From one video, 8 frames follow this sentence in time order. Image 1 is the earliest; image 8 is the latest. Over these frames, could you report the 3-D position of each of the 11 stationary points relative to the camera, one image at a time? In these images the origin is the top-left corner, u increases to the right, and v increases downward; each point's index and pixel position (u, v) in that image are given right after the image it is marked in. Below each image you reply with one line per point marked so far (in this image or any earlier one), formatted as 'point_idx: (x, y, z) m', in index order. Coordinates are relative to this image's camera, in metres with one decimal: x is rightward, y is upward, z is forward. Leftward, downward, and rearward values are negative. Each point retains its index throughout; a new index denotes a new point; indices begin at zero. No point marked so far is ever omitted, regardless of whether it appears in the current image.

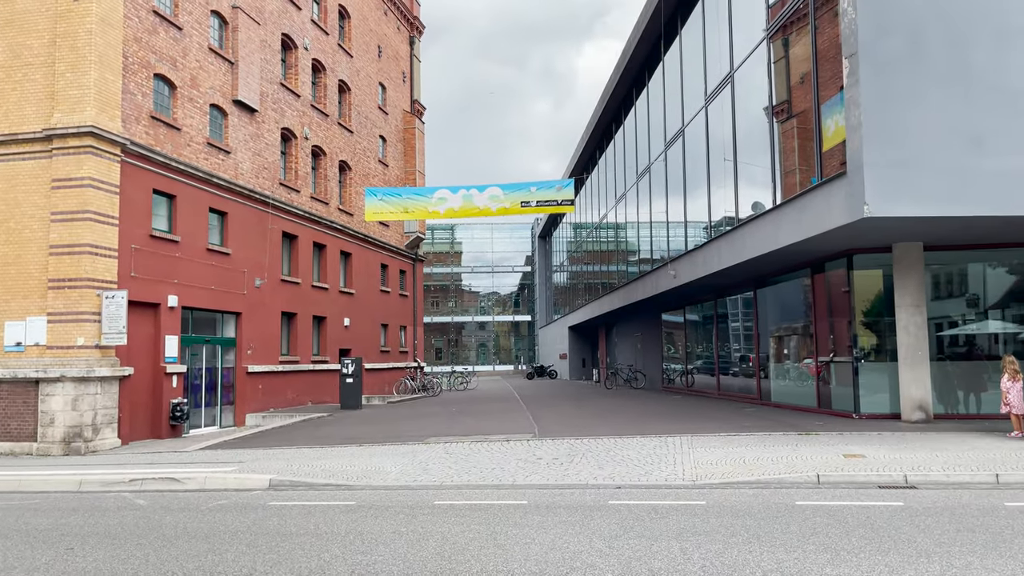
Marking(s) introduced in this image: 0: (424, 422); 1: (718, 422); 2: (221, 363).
0: (-1.8, -2.8, +17.3) m
1: (+3.5, -2.3, +13.9) m
2: (-7.0, -1.8, +19.8) m
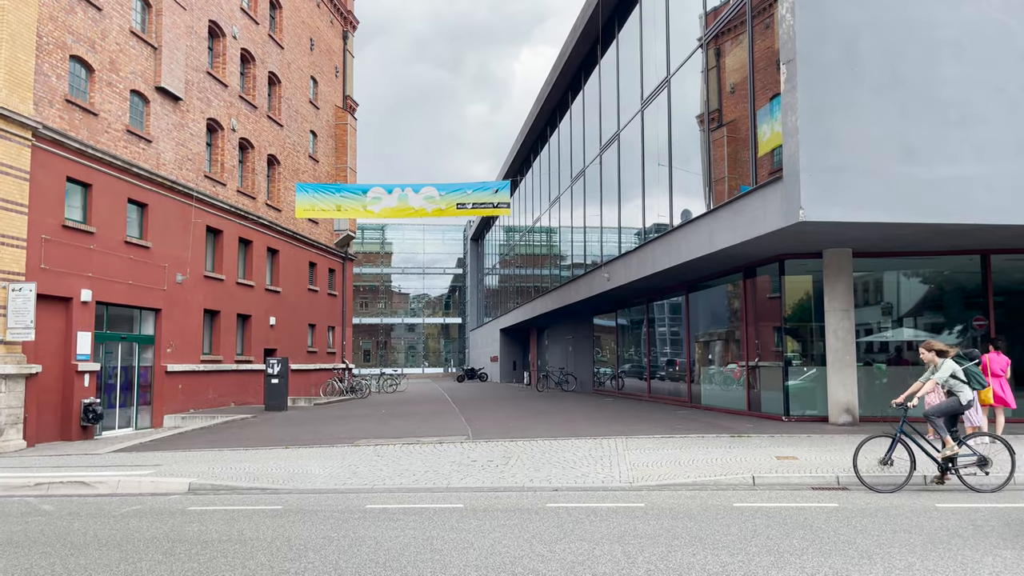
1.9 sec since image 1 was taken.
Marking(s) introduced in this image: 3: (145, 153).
0: (-3.2, -2.8, +16.8) m
1: (+2.4, -2.3, +13.9) m
2: (-8.6, -1.7, +18.9) m
3: (-8.5, +3.1, +18.9) m
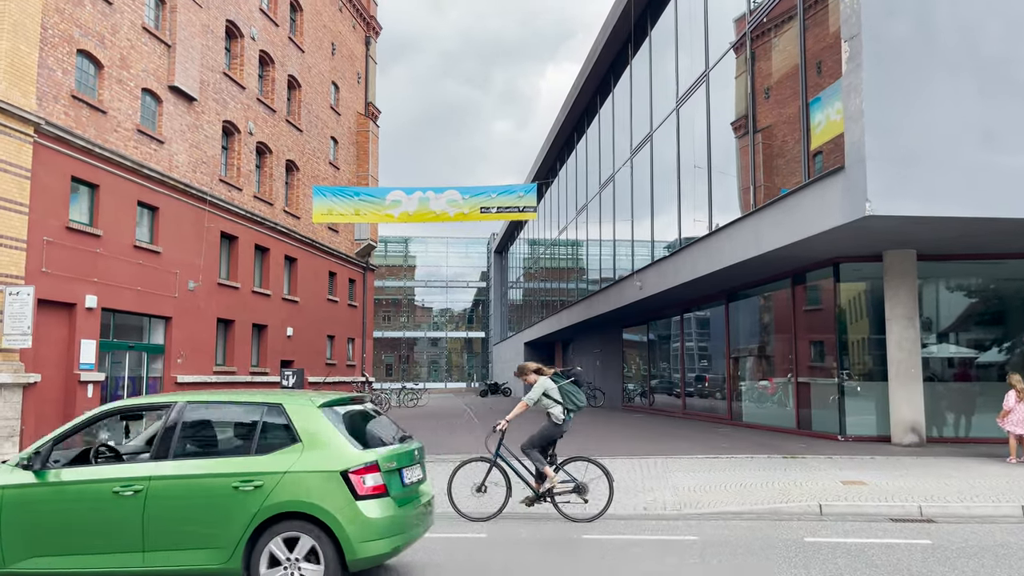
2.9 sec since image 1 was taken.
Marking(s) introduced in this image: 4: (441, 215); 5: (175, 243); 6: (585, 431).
0: (-2.7, -2.9, +15.8) m
1: (+2.8, -2.4, +12.8) m
2: (-8.1, -1.9, +18.1) m
3: (-7.9, +3.0, +18.2) m
4: (-1.6, +1.8, +19.1) m
5: (-7.8, +1.0, +18.9) m
6: (+1.4, -2.7, +15.5) m
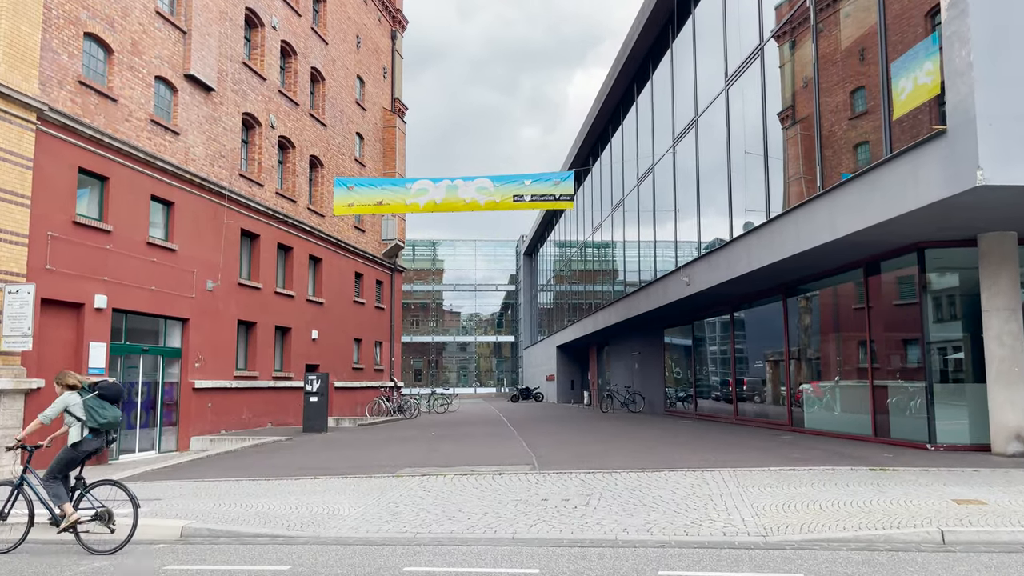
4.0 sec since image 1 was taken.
0: (-2.0, -2.9, +14.5) m
1: (+3.4, -2.3, +11.4) m
2: (-7.3, -1.9, +17.0) m
3: (-7.1, +3.0, +17.1) m
4: (-0.9, +1.8, +17.9) m
5: (-7.0, +1.0, +17.8) m
6: (+2.1, -2.6, +14.2) m
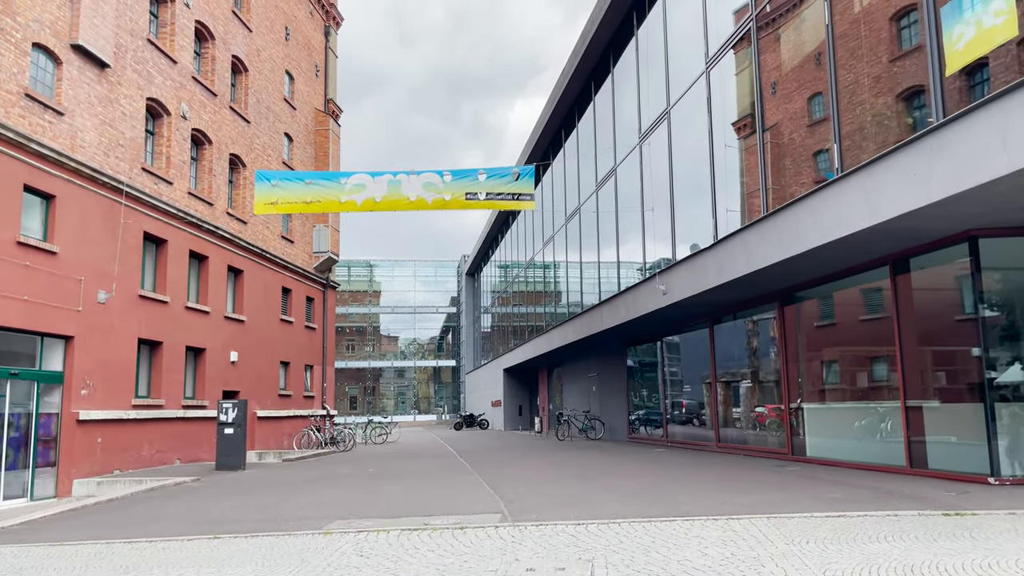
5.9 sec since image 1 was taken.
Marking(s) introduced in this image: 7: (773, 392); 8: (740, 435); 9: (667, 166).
0: (-2.6, -2.9, +11.9) m
1: (+3.0, -2.3, +9.1) m
2: (-8.1, -2.0, +14.0) m
3: (-8.0, +2.8, +14.2) m
4: (-1.8, +1.6, +15.4) m
5: (-7.9, +0.8, +14.9) m
6: (+1.5, -2.7, +11.8) m
7: (+4.8, -2.0, +15.6) m
8: (+4.7, -3.0, +17.0) m
9: (+3.3, +2.6, +17.4) m
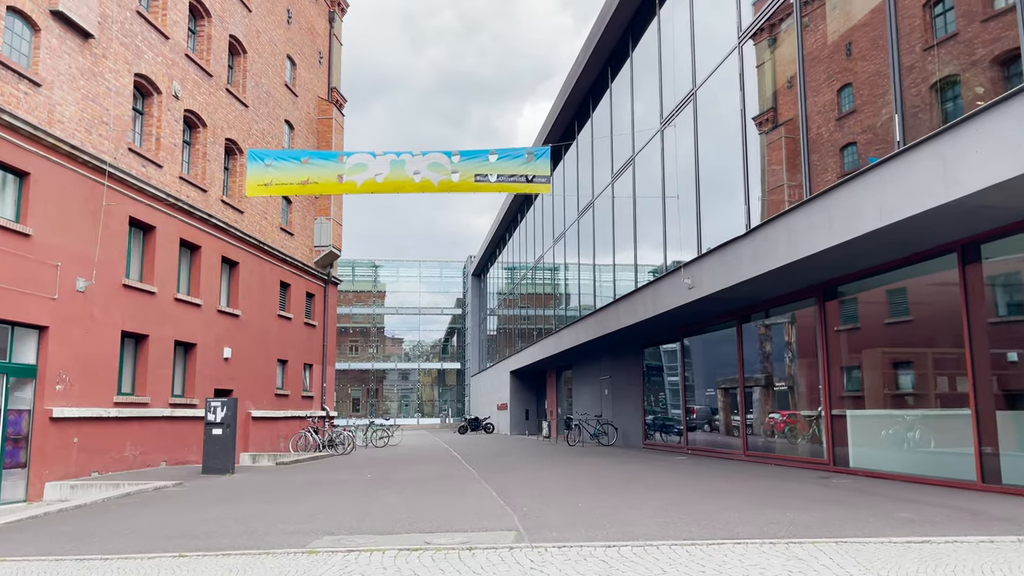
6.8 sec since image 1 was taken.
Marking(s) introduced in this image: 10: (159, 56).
0: (-2.5, -2.8, +10.6) m
1: (+3.1, -2.1, +7.9) m
2: (-7.9, -1.8, +12.8) m
3: (-7.7, +3.0, +13.1) m
4: (-1.5, +1.8, +14.2) m
5: (-7.7, +1.1, +13.7) m
6: (+1.6, -2.5, +10.6) m
7: (+5.0, -1.9, +14.3) m
8: (+4.9, -3.0, +15.7) m
9: (+3.5, +2.7, +16.2) m
10: (-7.4, +4.9, +17.2) m
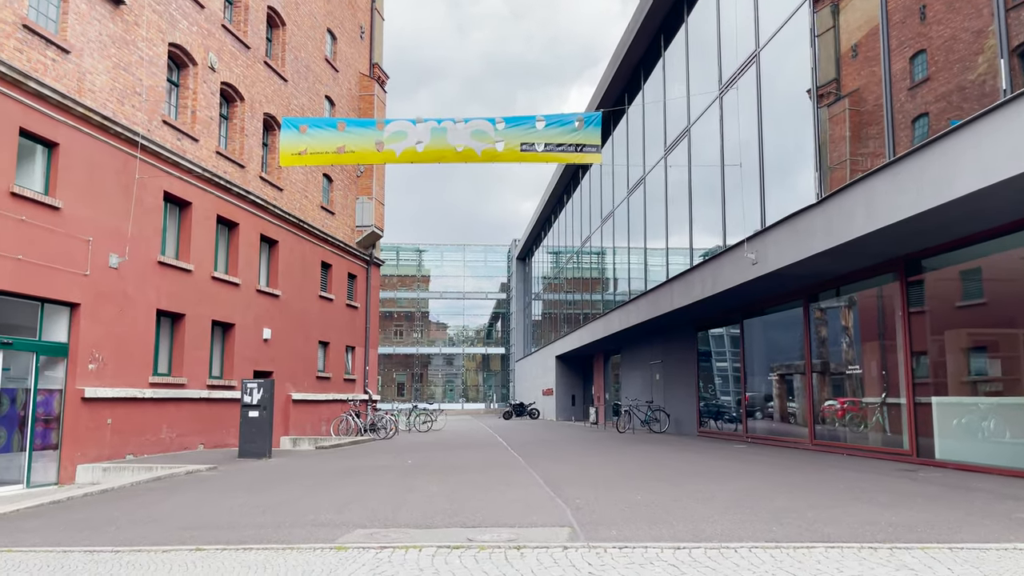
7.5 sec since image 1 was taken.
0: (-1.9, -2.4, +9.9) m
1: (+3.6, -1.8, +6.9) m
2: (-7.2, -1.4, +12.4) m
3: (-7.0, +3.4, +12.6) m
4: (-0.7, +2.2, +13.4) m
5: (-6.9, +1.5, +13.2) m
6: (+2.2, -2.2, +9.7) m
7: (+5.8, -1.5, +13.2) m
8: (+5.8, -2.6, +14.6) m
9: (+4.4, +3.1, +15.0) m
10: (-6.5, +5.3, +16.6) m
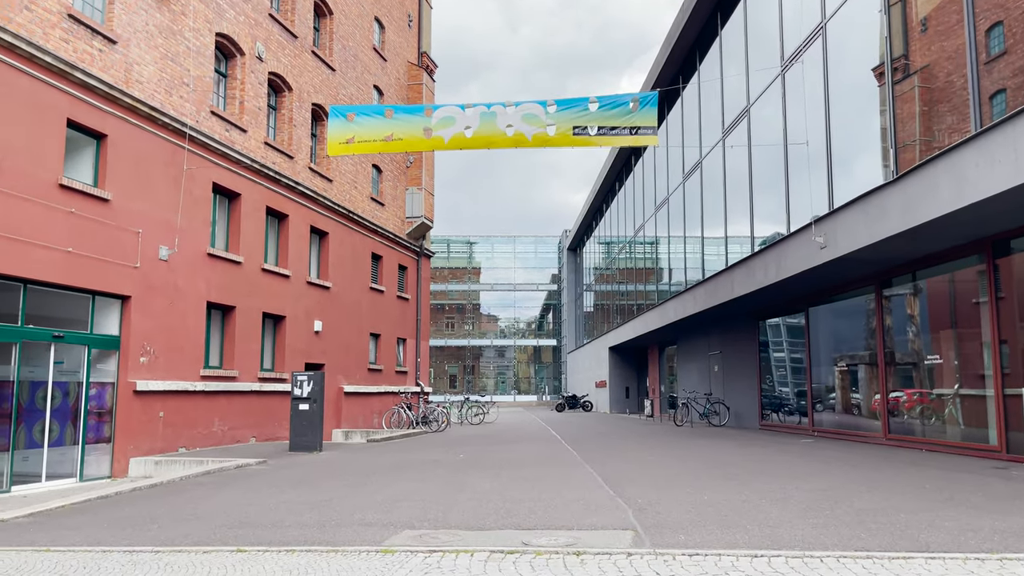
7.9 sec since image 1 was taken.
0: (-1.2, -2.3, +9.6) m
1: (+4.0, -1.7, +6.2) m
2: (-6.4, -1.3, +12.3) m
3: (-6.2, +3.5, +12.5) m
4: (+0.1, +2.4, +12.9) m
5: (-6.0, +1.6, +13.2) m
6: (+2.8, -2.0, +9.0) m
7: (+6.7, -1.3, +12.4) m
8: (+6.7, -2.3, +13.8) m
9: (+5.3, +3.3, +14.2) m
10: (-5.5, +5.5, +16.5) m
